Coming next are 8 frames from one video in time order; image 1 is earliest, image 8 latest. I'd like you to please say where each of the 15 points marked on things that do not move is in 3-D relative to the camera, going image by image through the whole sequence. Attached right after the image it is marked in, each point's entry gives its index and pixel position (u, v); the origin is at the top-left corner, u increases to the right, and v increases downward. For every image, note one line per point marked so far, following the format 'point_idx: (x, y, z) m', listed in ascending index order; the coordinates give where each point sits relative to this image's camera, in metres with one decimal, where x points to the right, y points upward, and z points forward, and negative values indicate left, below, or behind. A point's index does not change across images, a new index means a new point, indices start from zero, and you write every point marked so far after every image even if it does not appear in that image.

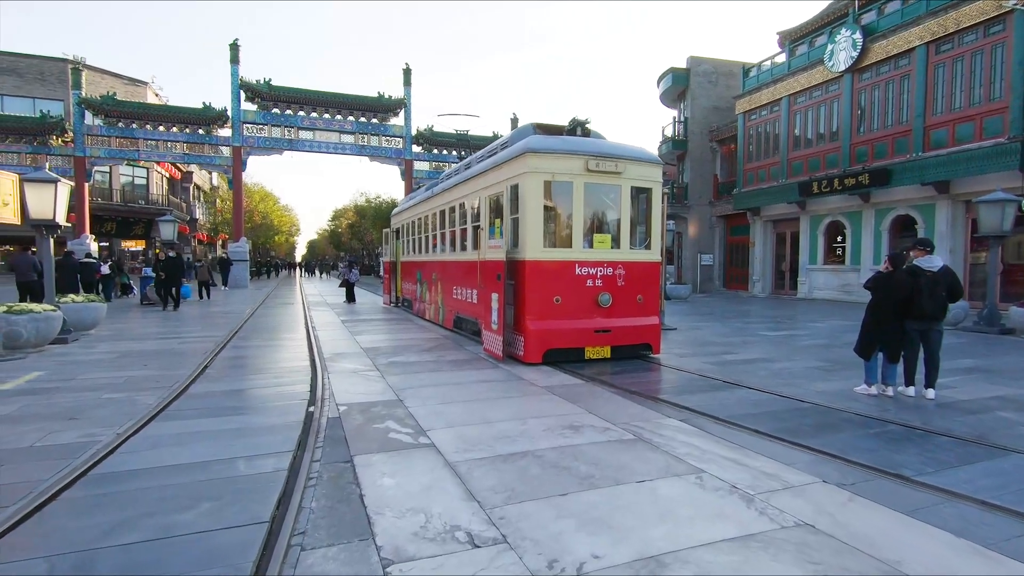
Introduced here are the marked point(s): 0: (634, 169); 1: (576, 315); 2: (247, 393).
0: (+2.0, +2.0, +8.9) m
1: (+1.0, -0.4, +8.6) m
2: (-3.3, -1.3, +6.7) m
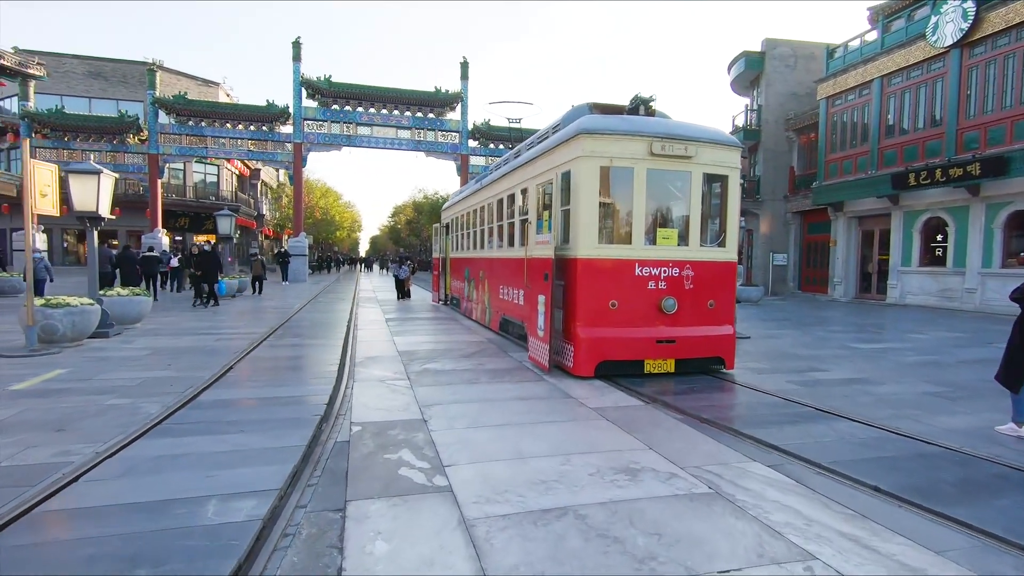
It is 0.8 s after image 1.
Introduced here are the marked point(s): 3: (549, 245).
0: (+2.8, +1.9, +7.6) m
1: (+1.7, -0.5, +7.5) m
2: (-2.8, -1.3, +6.0) m
3: (+0.5, +0.6, +7.8) m
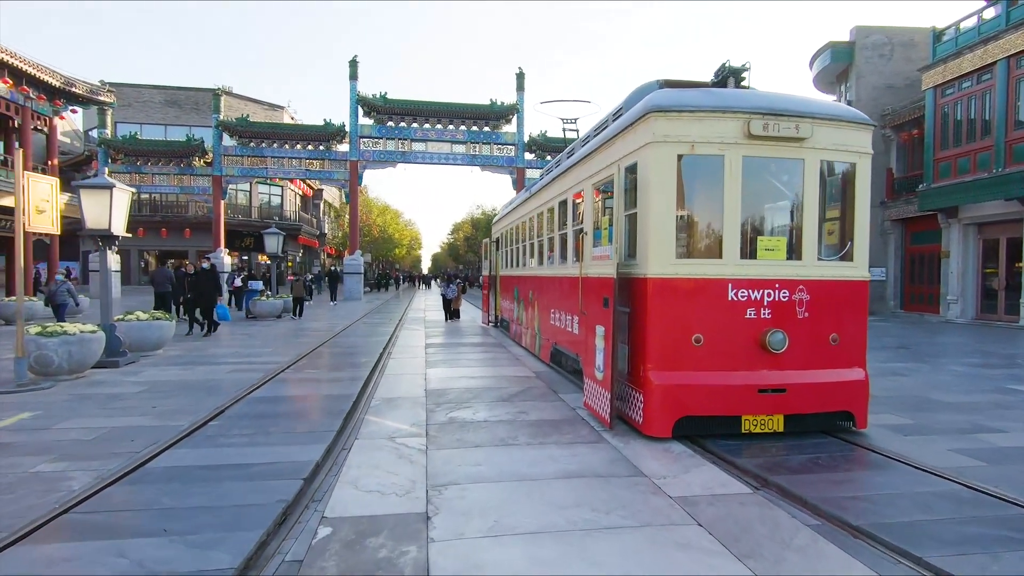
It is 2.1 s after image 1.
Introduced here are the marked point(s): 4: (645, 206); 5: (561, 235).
0: (+3.3, +1.6, +5.6) m
1: (+2.2, -0.8, +5.5) m
2: (-2.5, -1.6, +4.6) m
3: (+1.1, +0.3, +6.0) m
4: (+1.4, +0.8, +5.5) m
5: (+0.8, +0.9, +9.1) m
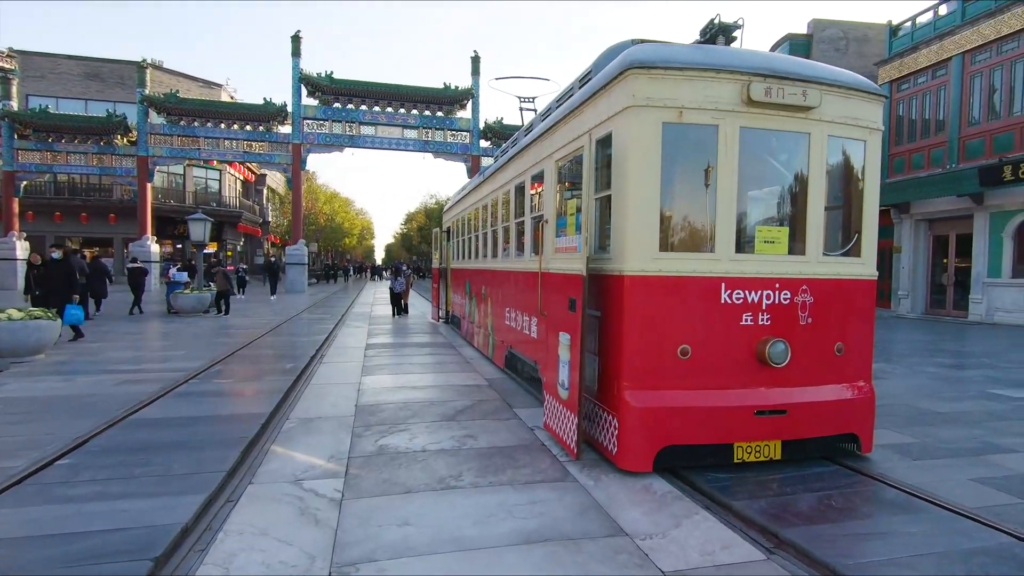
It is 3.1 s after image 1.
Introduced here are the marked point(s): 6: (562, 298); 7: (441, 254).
0: (+2.8, +1.6, +4.7) m
1: (+1.7, -0.8, +4.5) m
2: (-2.8, -1.6, +3.2) m
3: (+0.6, +0.3, +4.9) m
4: (+0.9, +0.8, +4.5) m
5: (+0.1, +1.0, +8.0) m
6: (+0.5, -0.1, +5.1) m
7: (-2.1, +1.0, +16.1) m
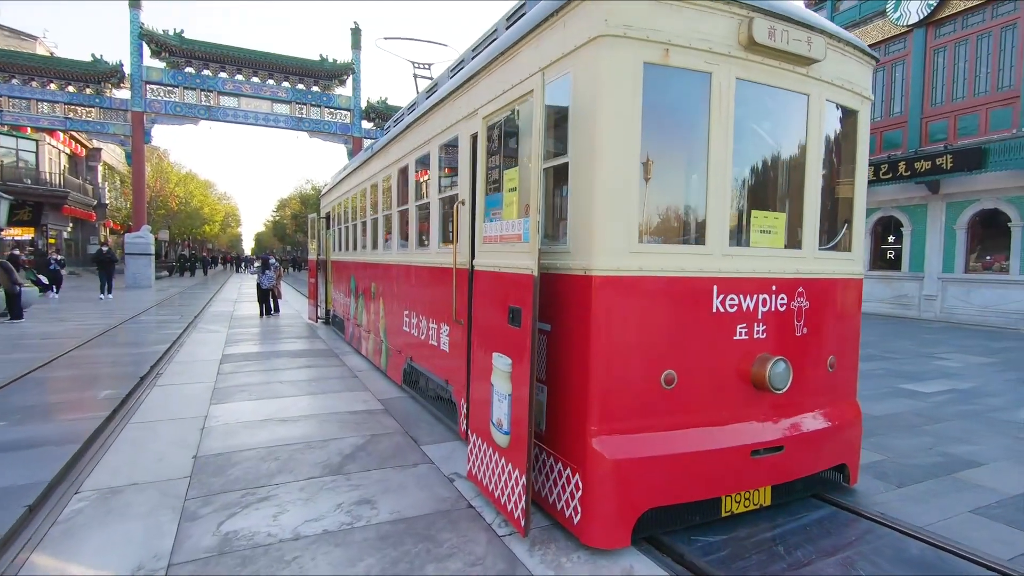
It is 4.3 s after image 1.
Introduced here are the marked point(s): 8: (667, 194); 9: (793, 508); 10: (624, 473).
0: (+2.2, +1.6, +3.8) m
1: (+1.2, -0.8, +3.4) m
2: (-3.0, -1.6, +1.2) m
3: (0.0, +0.3, +3.5) m
4: (+0.4, +0.8, +3.2) m
5: (-1.1, +1.0, +6.4) m
6: (-0.1, -0.1, +3.7) m
7: (-5.0, +1.1, +13.9) m
8: (+1.0, +0.6, +3.3) m
9: (+2.0, -1.6, +3.9) m
10: (+0.7, -1.1, +3.2) m
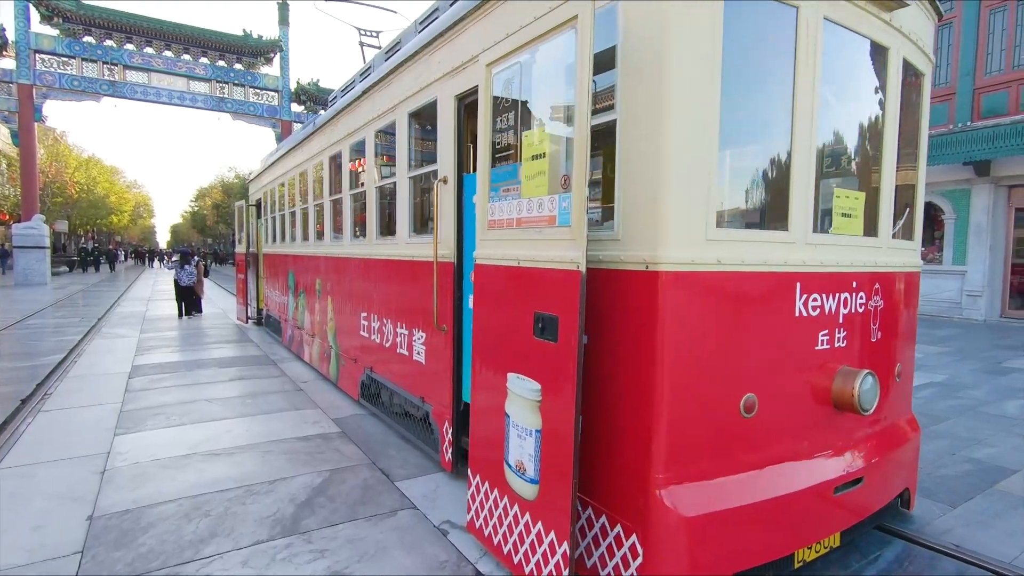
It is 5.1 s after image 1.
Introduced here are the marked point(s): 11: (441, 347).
0: (+2.3, +1.6, +3.1) m
1: (+1.4, -0.8, +2.7) m
2: (-2.5, -1.7, 0.0) m
3: (+0.1, +0.3, +2.7) m
4: (+0.6, +0.8, +2.4) m
5: (-1.3, +1.0, +5.4) m
6: (0.0, -0.1, +2.8) m
7: (-6.1, +1.2, +12.4) m
8: (+1.1, +0.6, +2.6) m
9: (+2.1, -1.6, +3.3) m
10: (+0.8, -1.1, +2.4) m
11: (-0.6, -0.5, +4.1) m
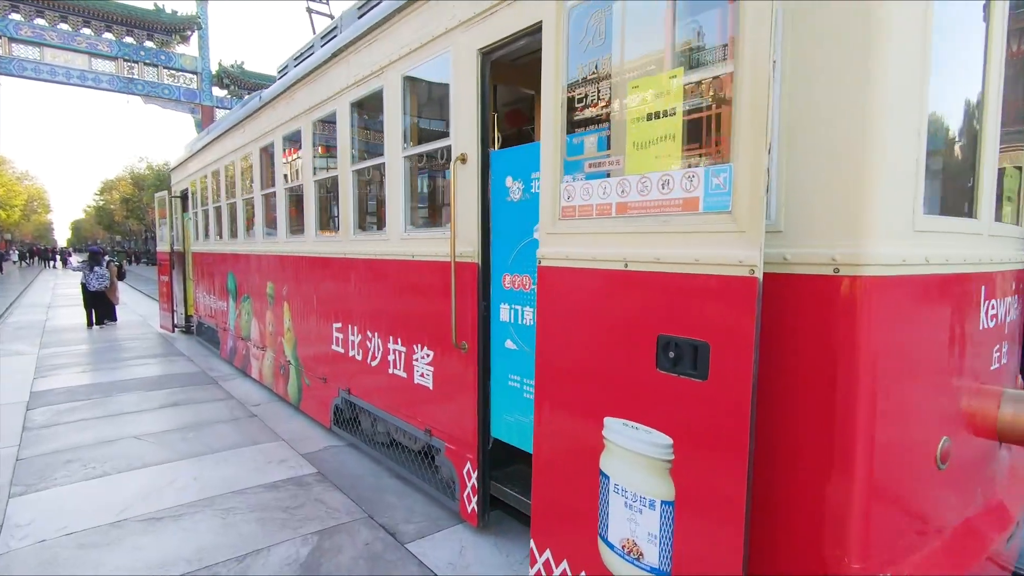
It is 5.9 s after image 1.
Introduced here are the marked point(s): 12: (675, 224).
0: (+2.6, +1.6, +2.6) m
1: (+1.8, -0.8, +2.1) m
2: (-1.8, -1.8, -1.0) m
3: (+0.5, +0.3, +1.9) m
4: (+1.0, +0.8, +1.6) m
5: (-1.3, +0.9, +4.4) m
6: (+0.4, -0.2, +2.0) m
7: (-6.8, +1.1, +10.8) m
8: (+1.5, +0.6, +1.9) m
9: (+2.4, -1.6, +2.8) m
10: (+1.3, -1.1, +1.8) m
11: (-0.4, -0.5, +3.3) m
12: (+0.6, +0.2, +1.8) m
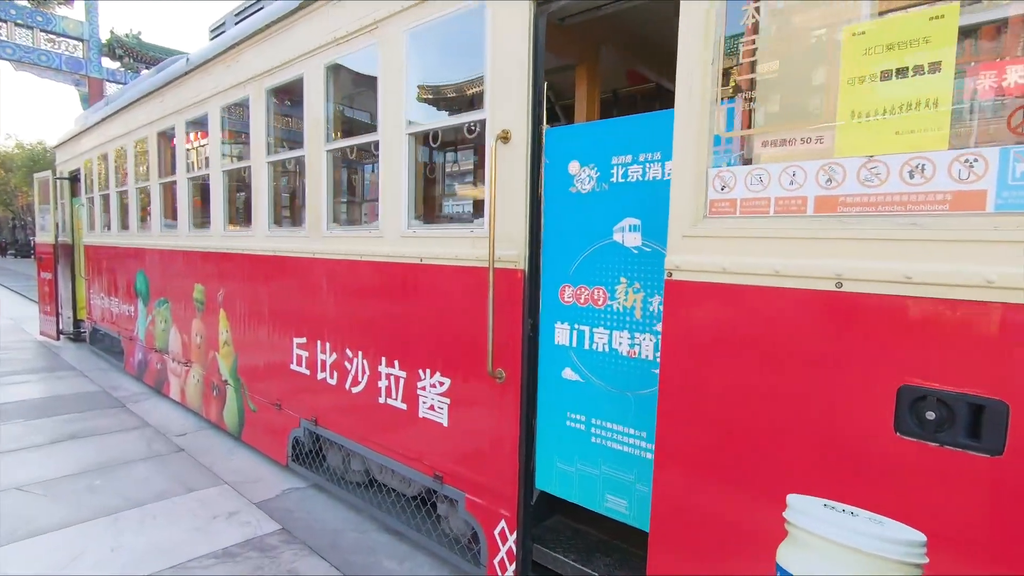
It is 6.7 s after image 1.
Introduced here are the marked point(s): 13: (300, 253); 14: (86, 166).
0: (+2.9, +1.5, +2.4) m
1: (+2.1, -0.9, +1.8) m
2: (-0.9, -1.9, -1.9) m
3: (+0.9, +0.2, +1.4) m
4: (+1.5, +0.7, +1.2) m
5: (-1.2, +0.9, +3.6) m
6: (+0.8, -0.2, +1.5) m
7: (-7.7, +1.2, +9.0) m
8: (+1.9, +0.5, +1.5) m
9: (+2.7, -1.6, +2.5) m
10: (+1.7, -1.2, +1.3) m
11: (-0.1, -0.6, +2.6) m
12: (+1.0, +0.1, +1.3) m
13: (-1.6, +0.3, +3.9) m
14: (-6.2, +1.8, +7.9) m
